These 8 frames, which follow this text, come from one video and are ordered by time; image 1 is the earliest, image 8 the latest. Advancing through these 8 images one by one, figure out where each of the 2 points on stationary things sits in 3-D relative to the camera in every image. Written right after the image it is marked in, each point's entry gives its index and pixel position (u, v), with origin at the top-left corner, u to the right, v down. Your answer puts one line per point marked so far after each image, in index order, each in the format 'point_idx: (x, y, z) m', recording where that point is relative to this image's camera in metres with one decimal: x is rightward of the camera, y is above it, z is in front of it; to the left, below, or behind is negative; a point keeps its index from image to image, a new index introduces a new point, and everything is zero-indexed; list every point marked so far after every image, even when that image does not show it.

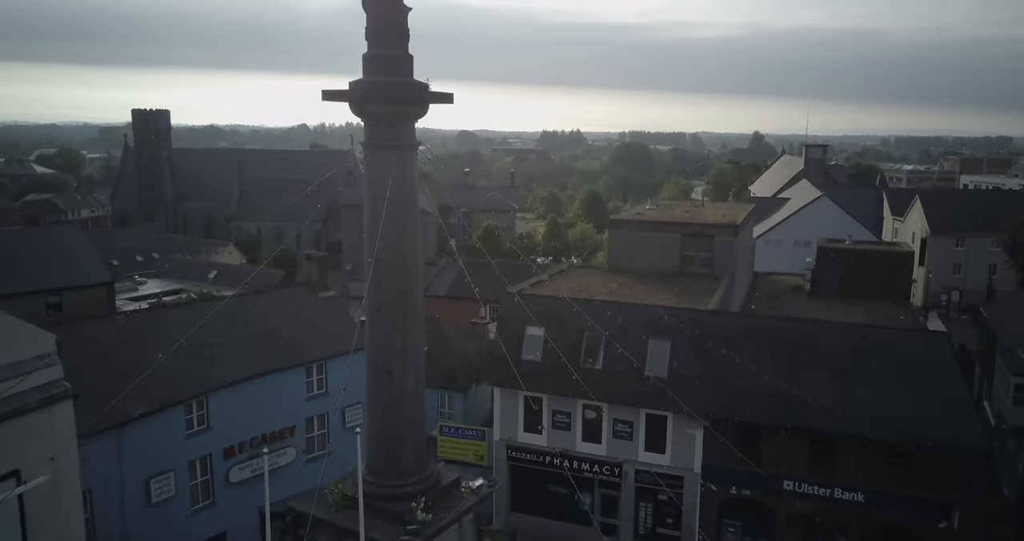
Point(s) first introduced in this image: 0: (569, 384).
0: (+1.1, -2.2, +14.8) m
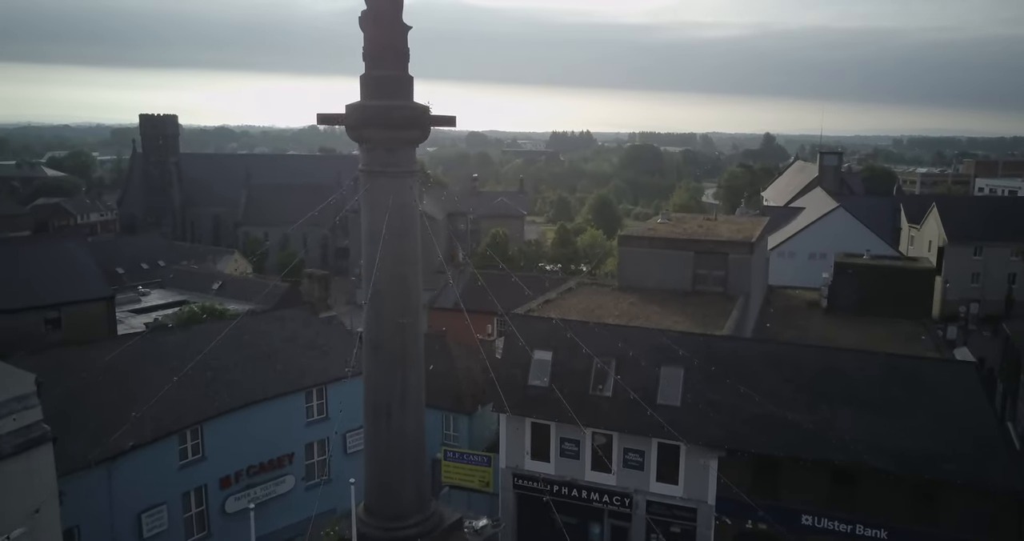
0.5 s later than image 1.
0: (+1.2, -2.6, +14.2) m
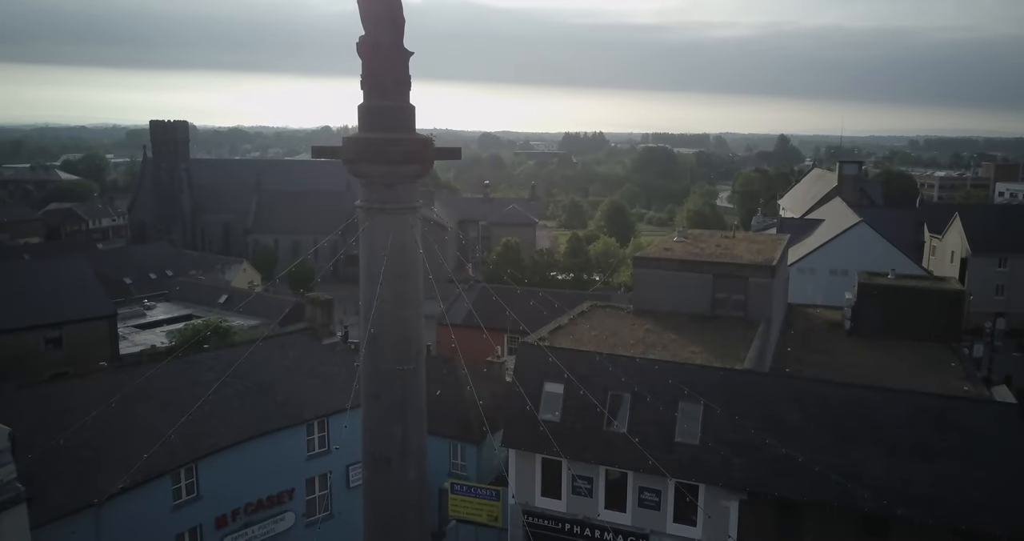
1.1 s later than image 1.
0: (+1.4, -3.1, +13.5) m
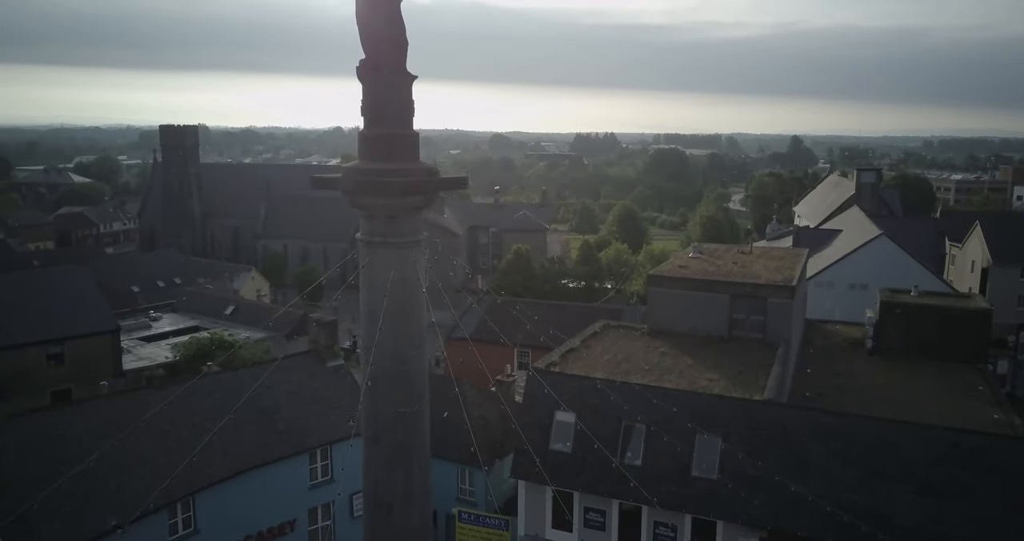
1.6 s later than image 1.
0: (+1.5, -3.5, +13.0) m
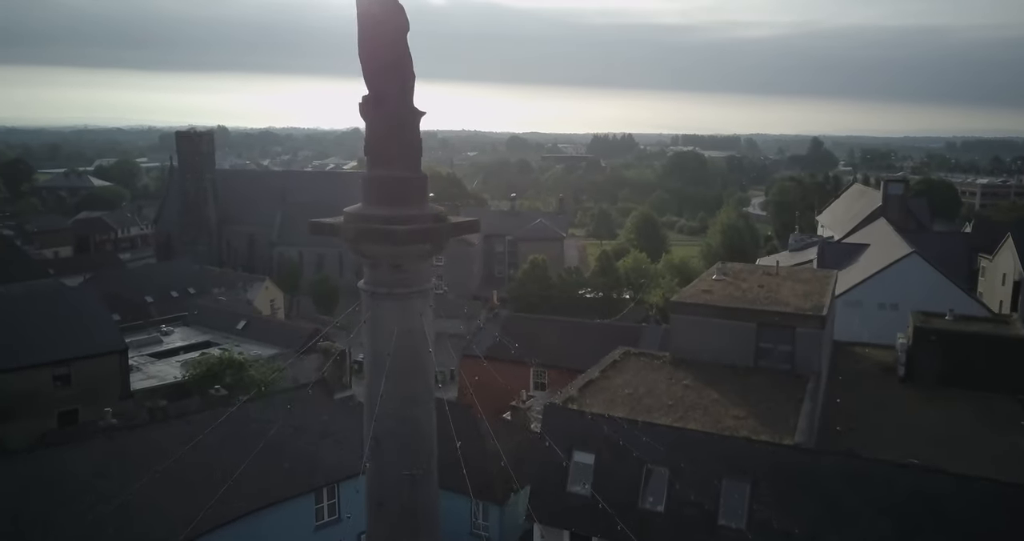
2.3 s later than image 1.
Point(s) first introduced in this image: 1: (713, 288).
0: (+1.8, -4.0, +12.3) m
1: (+4.5, -0.4, +17.5) m
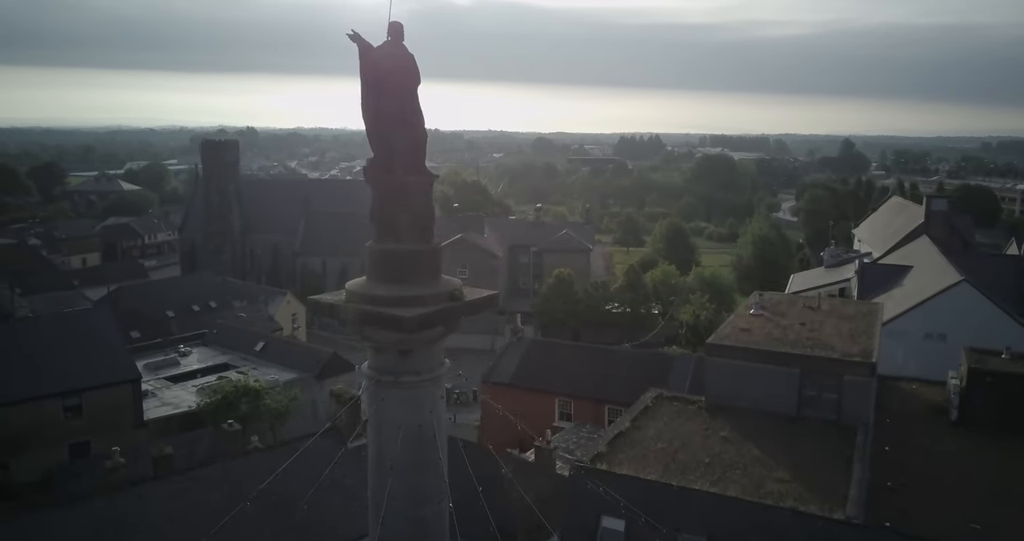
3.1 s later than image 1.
0: (+2.1, -4.8, +11.3) m
1: (+5.0, -1.2, +16.4) m
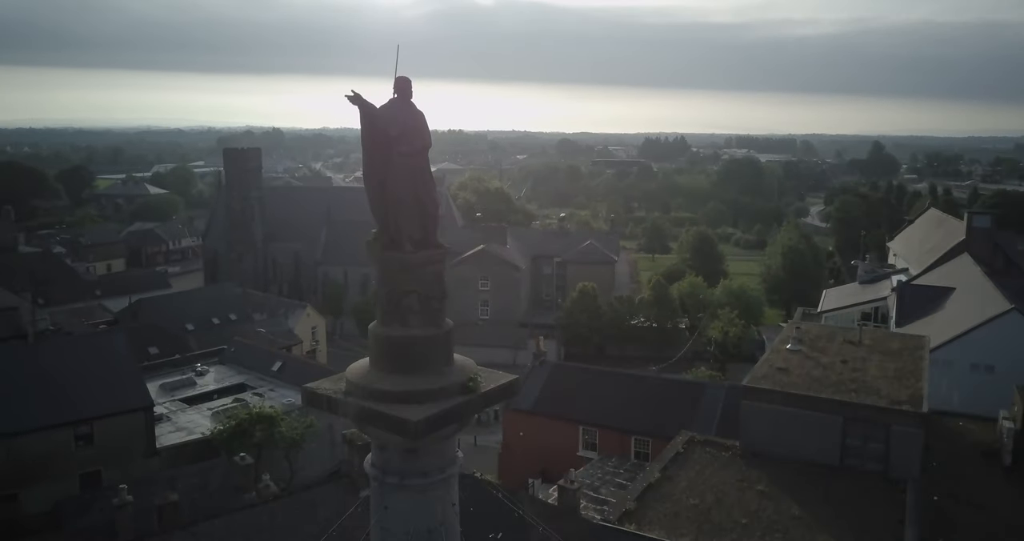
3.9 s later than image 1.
0: (+2.4, -5.5, +10.4) m
1: (+5.5, -1.9, +15.4) m
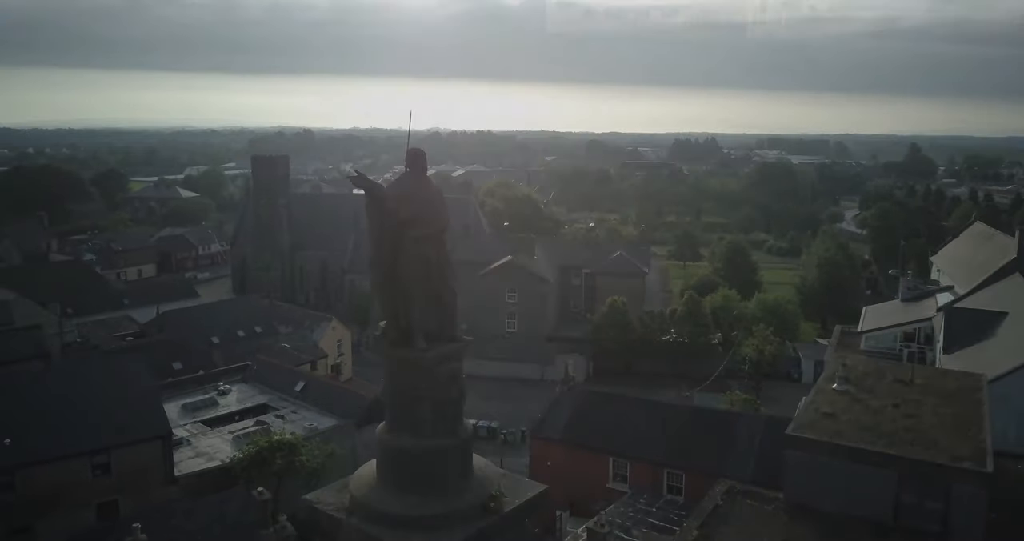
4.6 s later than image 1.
0: (+2.7, -6.1, +9.5) m
1: (+6.0, -2.6, +14.4) m
